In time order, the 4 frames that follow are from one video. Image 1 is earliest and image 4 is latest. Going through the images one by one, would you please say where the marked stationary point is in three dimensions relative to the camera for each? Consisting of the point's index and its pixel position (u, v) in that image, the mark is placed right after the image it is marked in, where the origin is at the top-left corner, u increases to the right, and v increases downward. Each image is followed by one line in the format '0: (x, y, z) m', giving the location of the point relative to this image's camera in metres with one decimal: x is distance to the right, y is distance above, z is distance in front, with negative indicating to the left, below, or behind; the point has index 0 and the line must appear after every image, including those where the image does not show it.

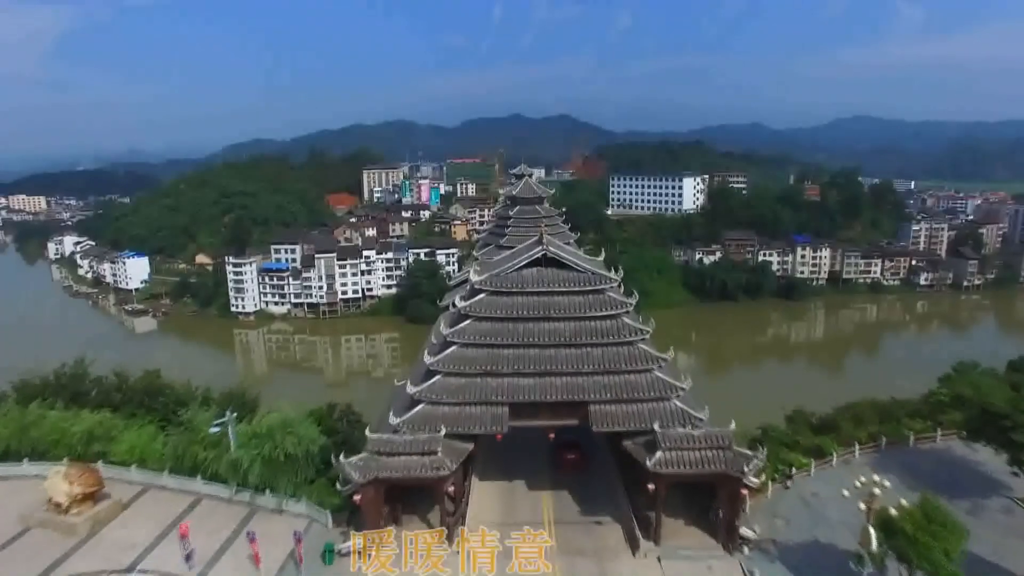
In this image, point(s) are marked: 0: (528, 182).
0: (+0.5, +3.0, +18.1) m
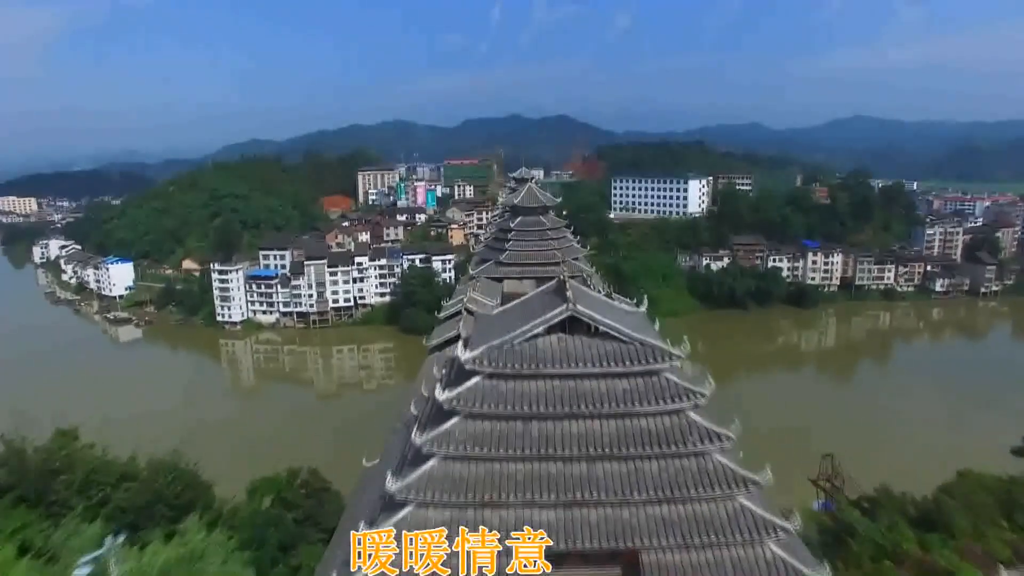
0: (+0.5, +2.6, +16.7) m
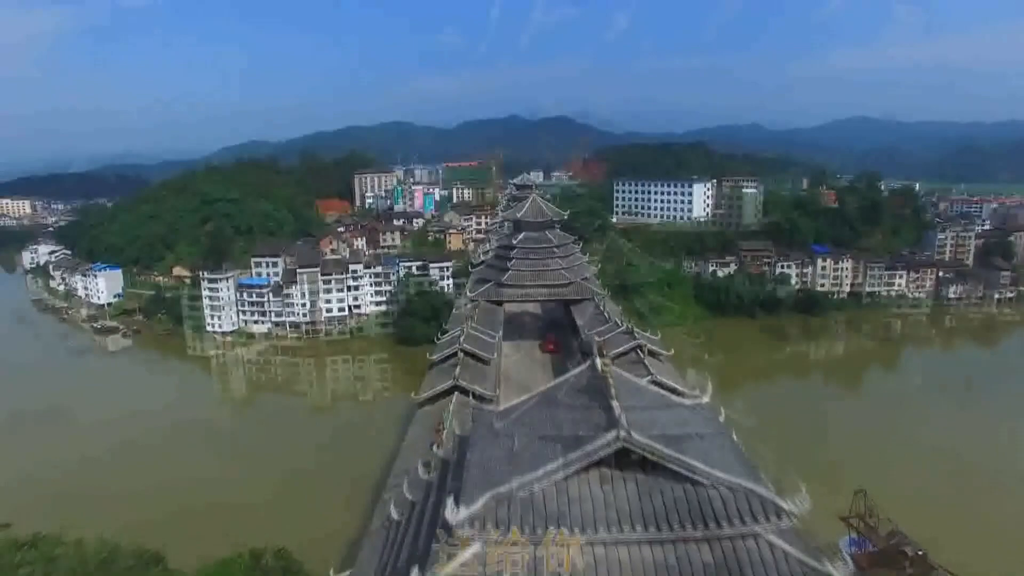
0: (+0.5, +2.3, +15.8) m
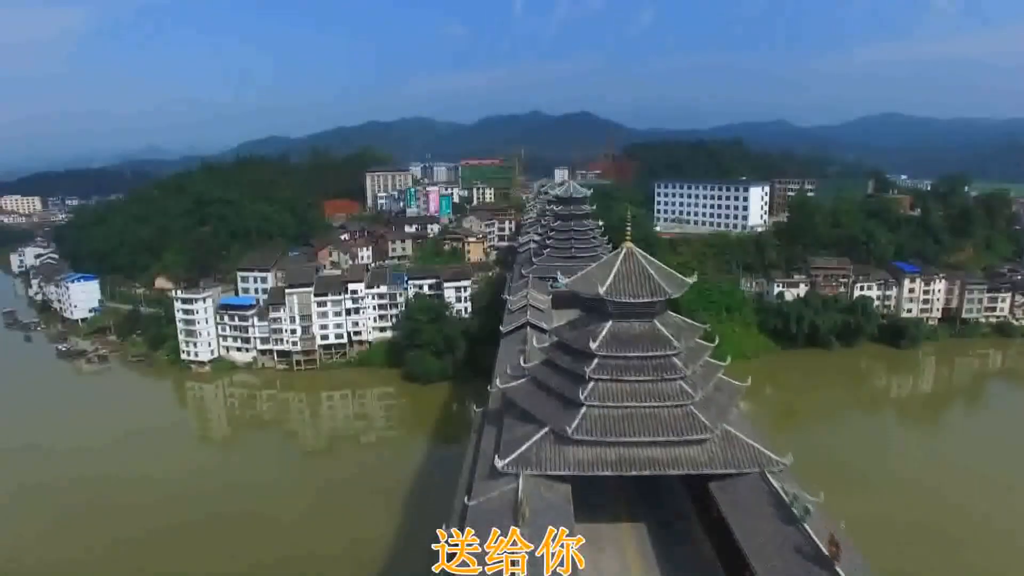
0: (+1.2, +1.3, +11.2) m
